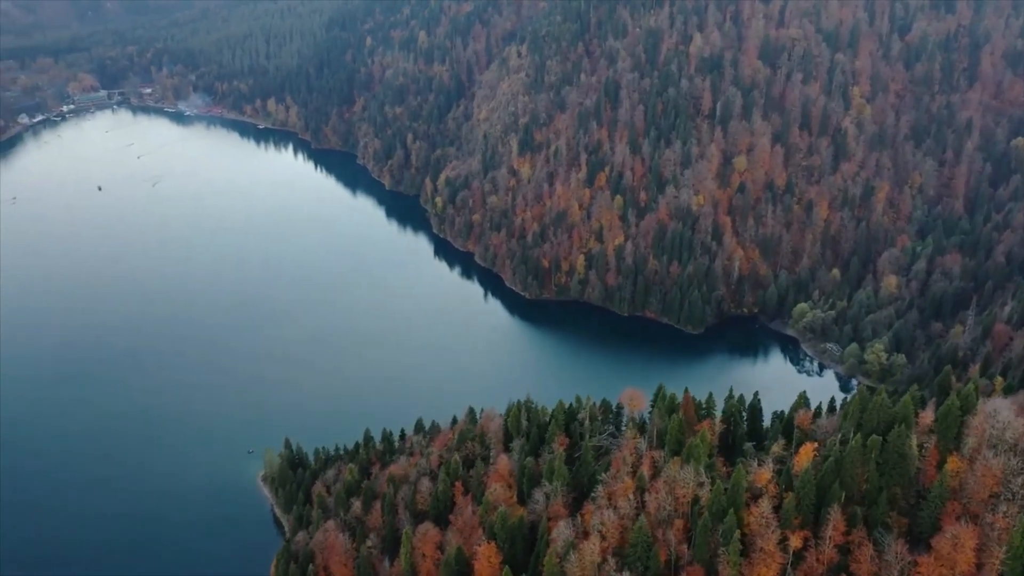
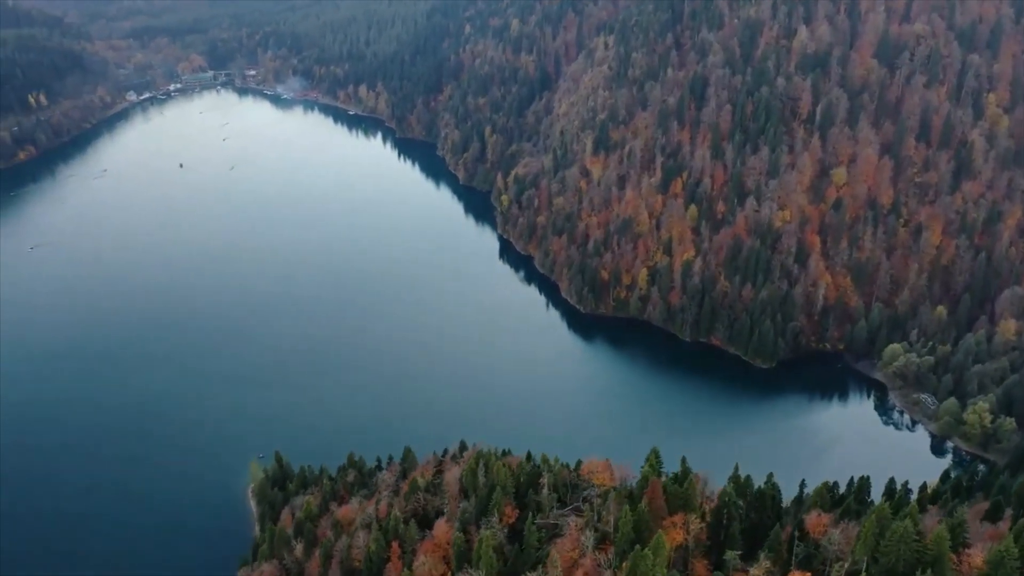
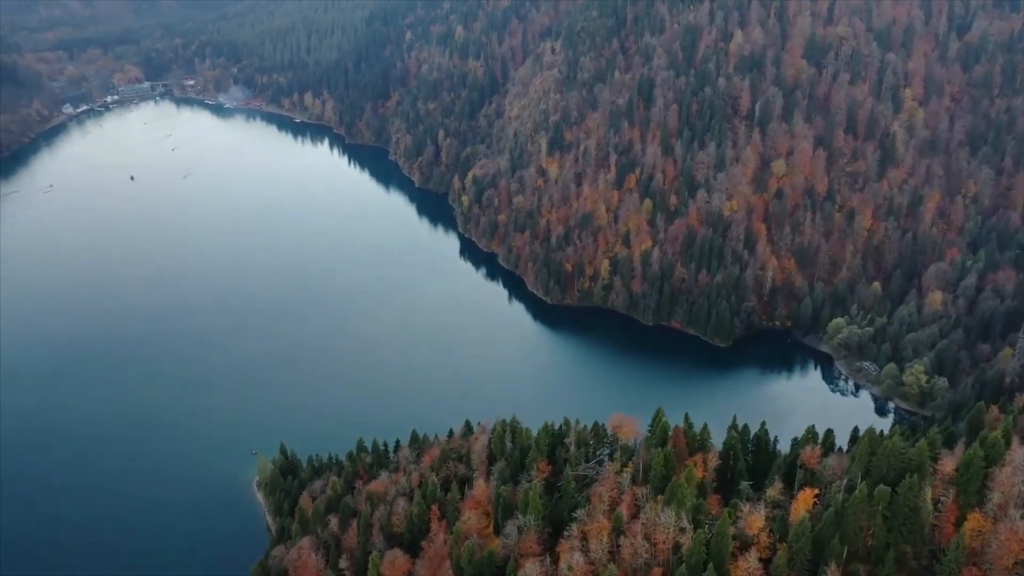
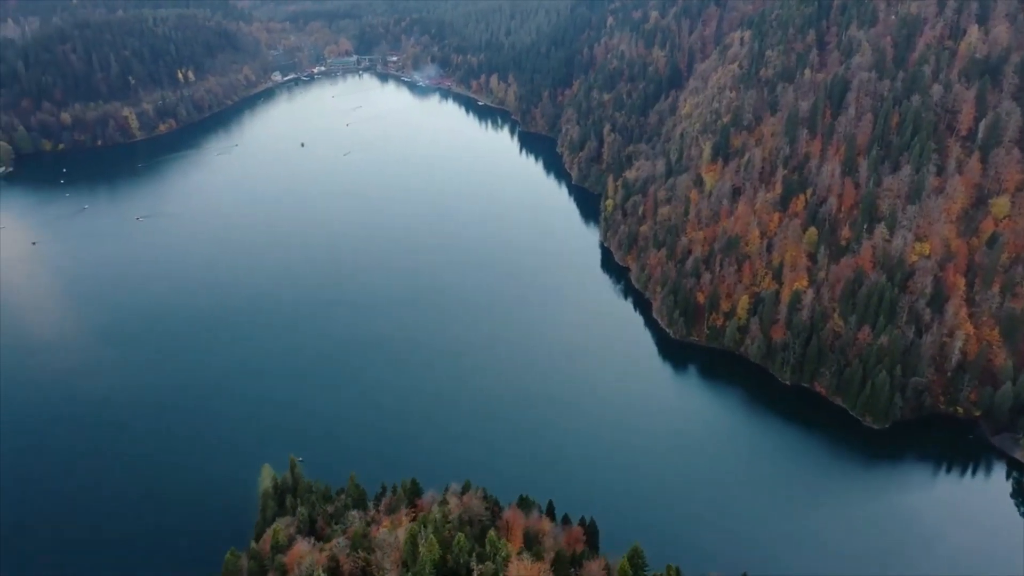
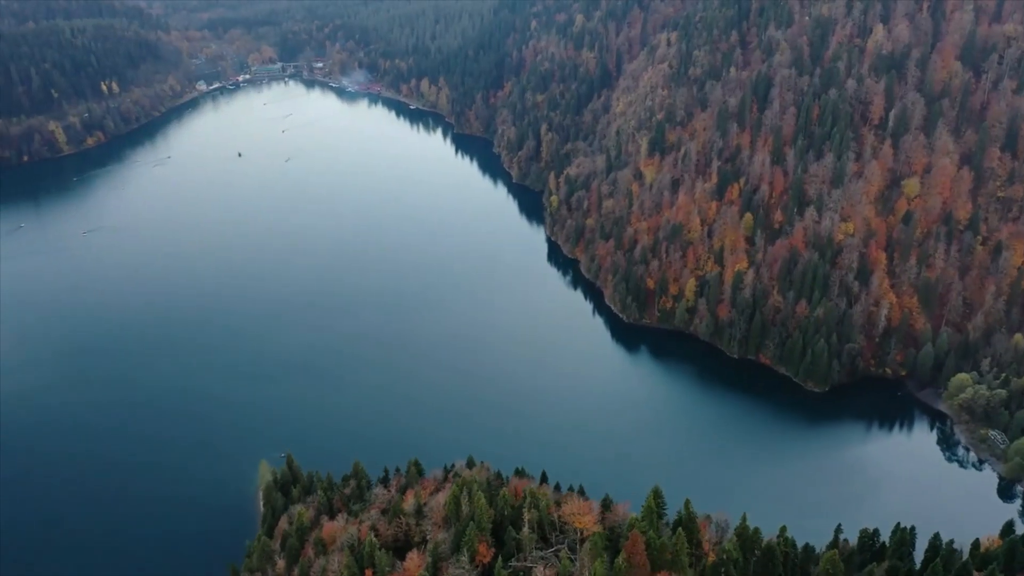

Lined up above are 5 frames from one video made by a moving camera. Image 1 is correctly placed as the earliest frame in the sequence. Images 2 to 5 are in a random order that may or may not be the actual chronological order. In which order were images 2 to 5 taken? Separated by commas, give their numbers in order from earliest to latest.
3, 2, 5, 4
